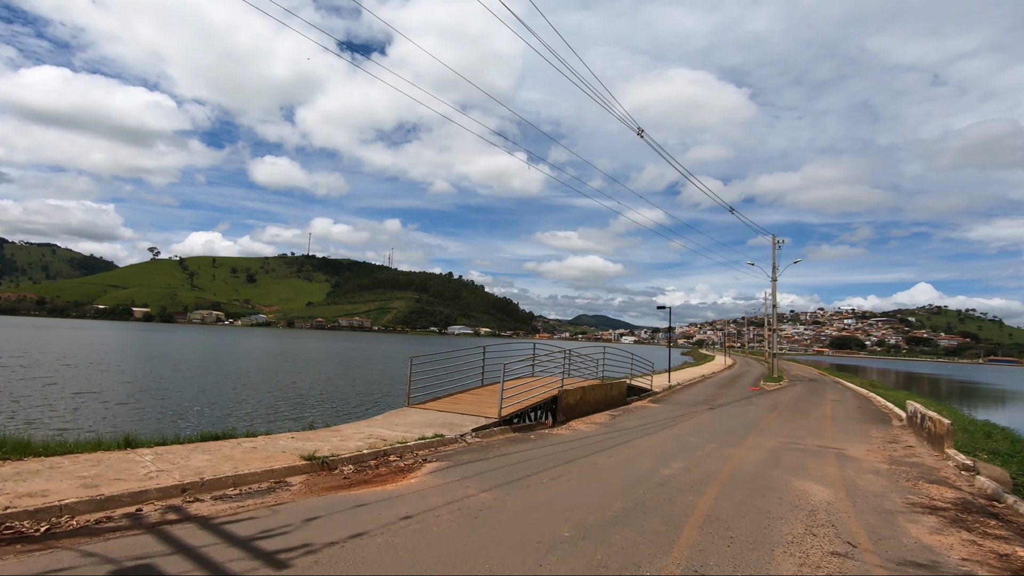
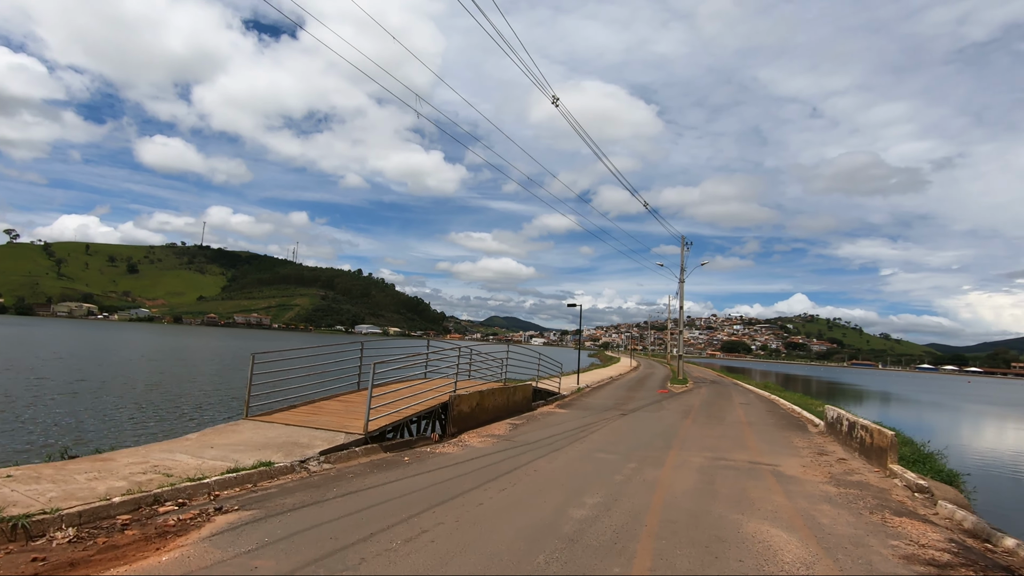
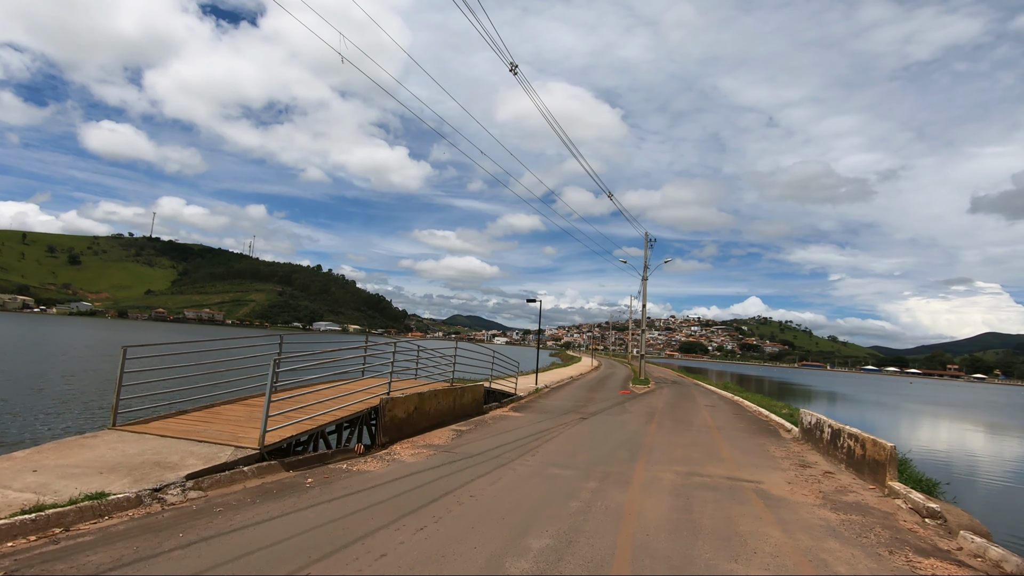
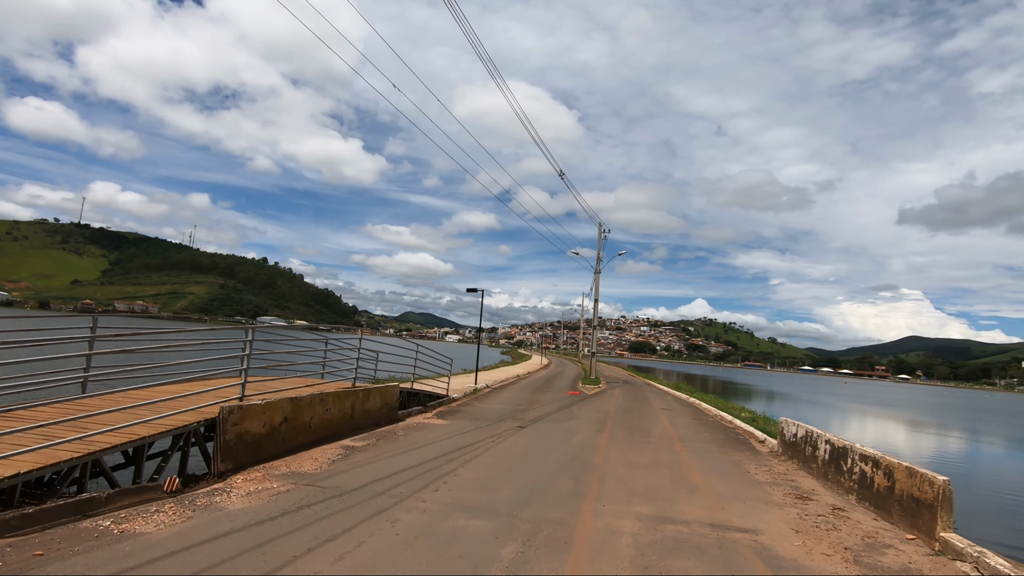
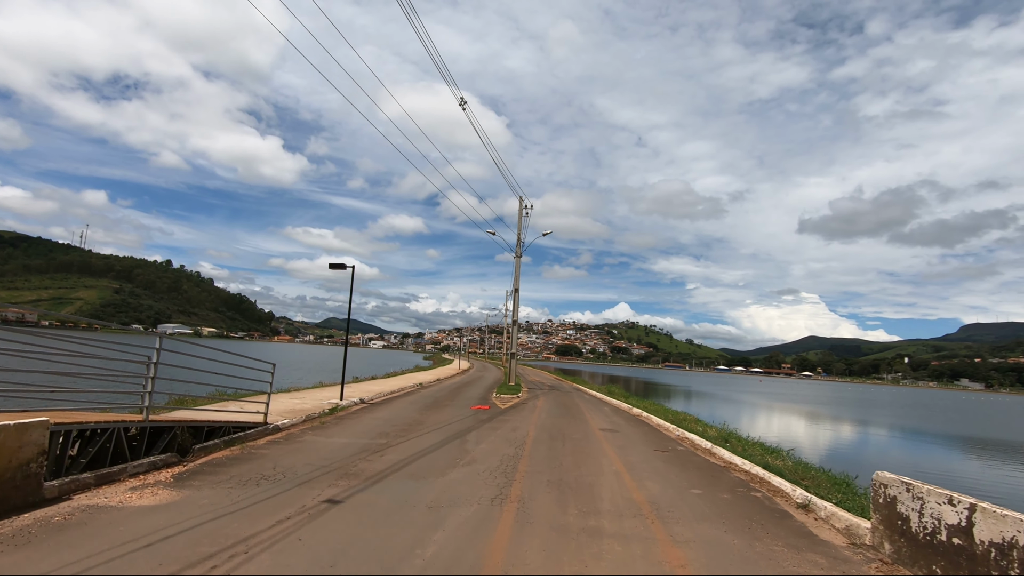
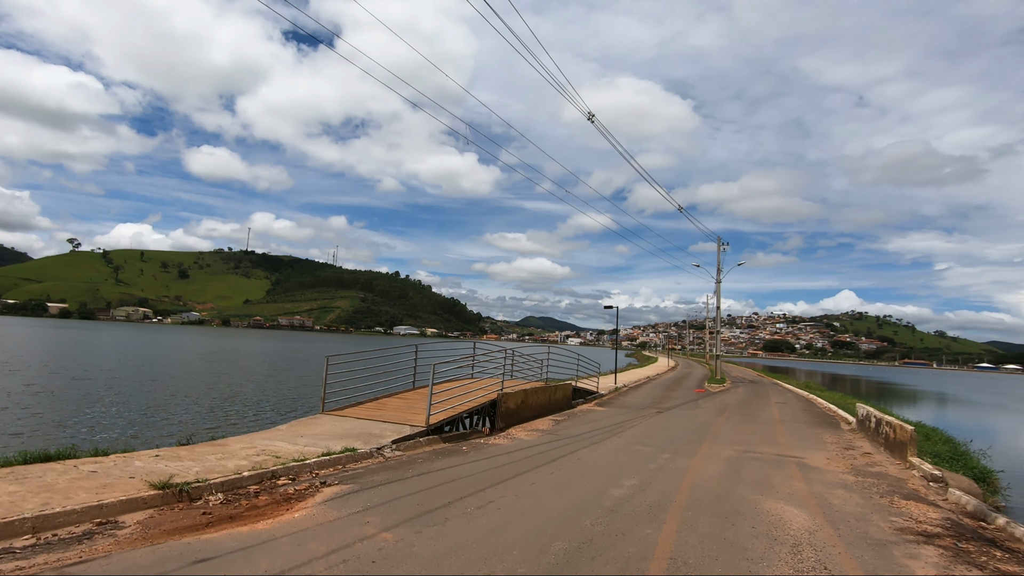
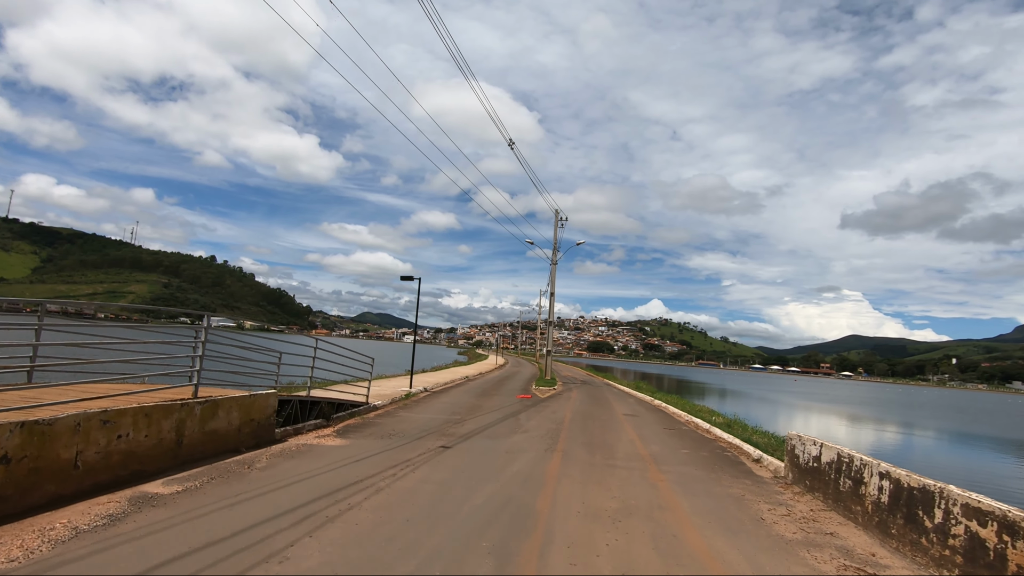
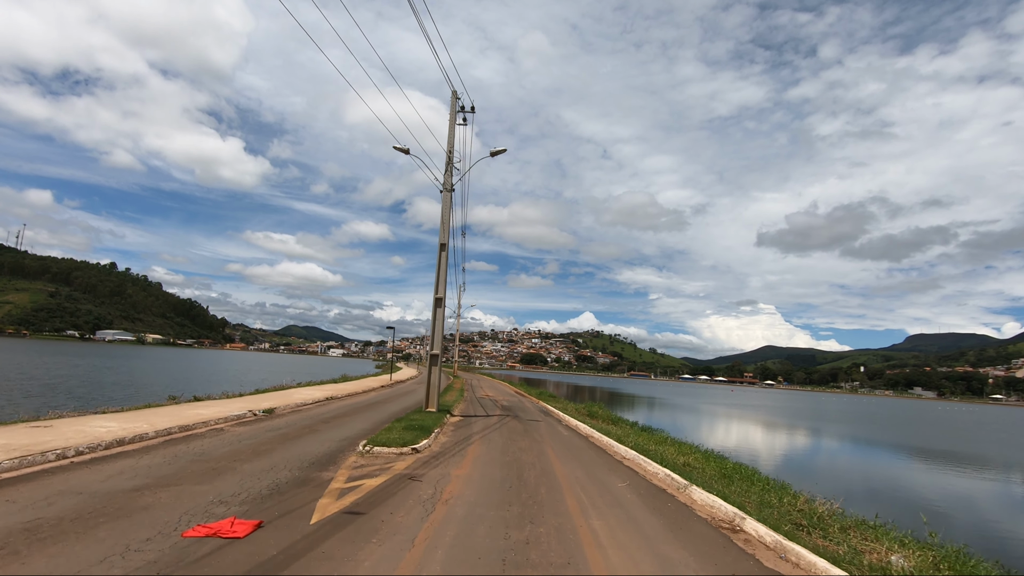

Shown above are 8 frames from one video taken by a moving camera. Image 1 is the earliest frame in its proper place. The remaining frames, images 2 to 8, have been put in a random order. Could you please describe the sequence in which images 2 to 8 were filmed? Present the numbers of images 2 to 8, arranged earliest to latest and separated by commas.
6, 2, 3, 4, 7, 5, 8
